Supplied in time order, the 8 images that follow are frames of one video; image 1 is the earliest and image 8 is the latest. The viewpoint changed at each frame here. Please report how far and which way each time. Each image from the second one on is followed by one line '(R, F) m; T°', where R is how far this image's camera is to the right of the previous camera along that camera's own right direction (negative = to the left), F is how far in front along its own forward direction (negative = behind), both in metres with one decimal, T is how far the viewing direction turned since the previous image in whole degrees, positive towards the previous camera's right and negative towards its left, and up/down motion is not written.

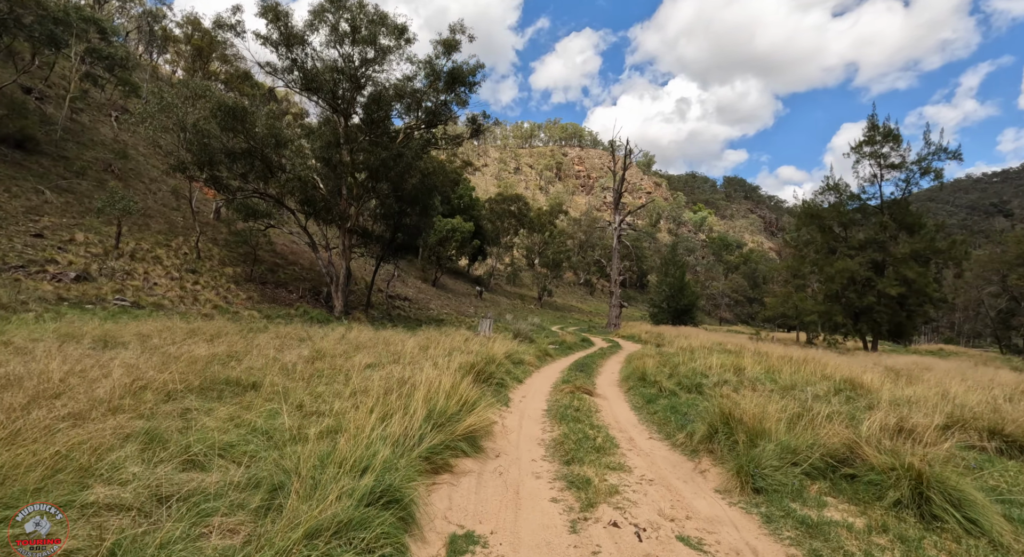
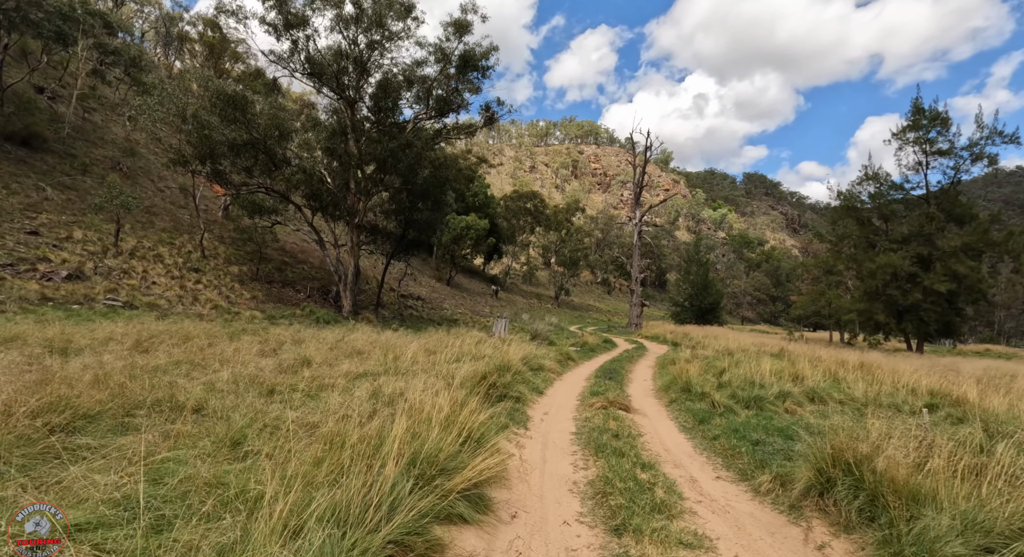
(0.0, +1.3) m; -2°
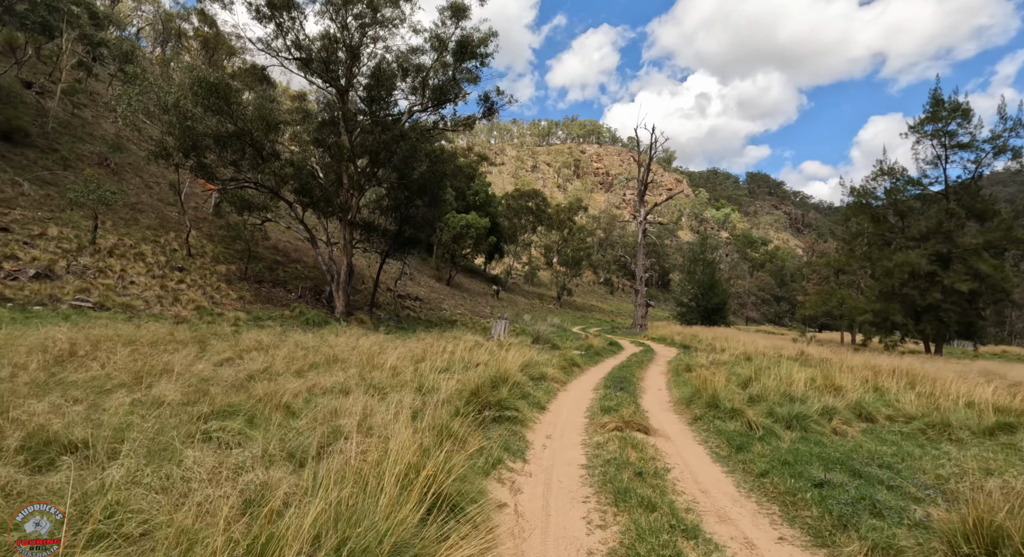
(+0.1, +1.0) m; 0°
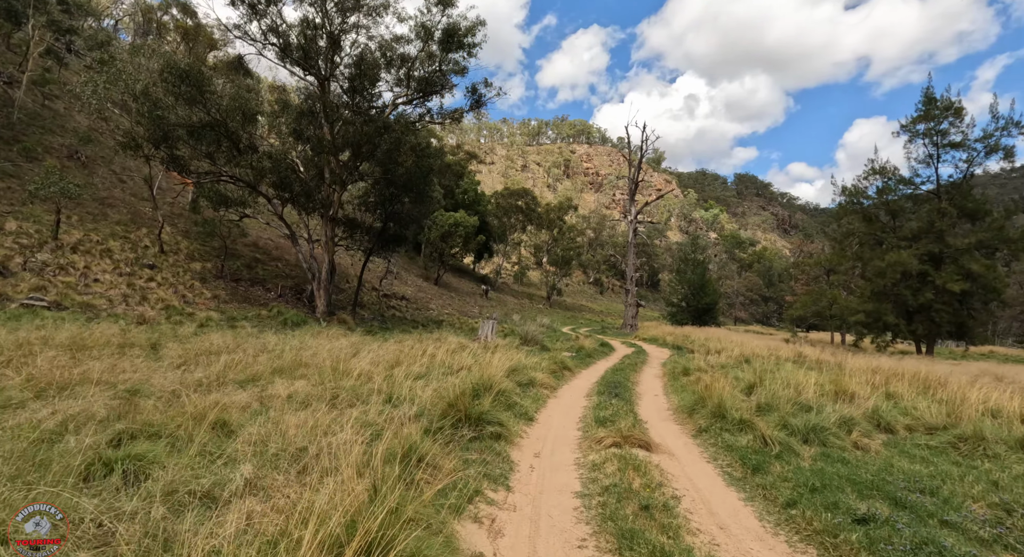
(+0.1, +0.7) m; +1°
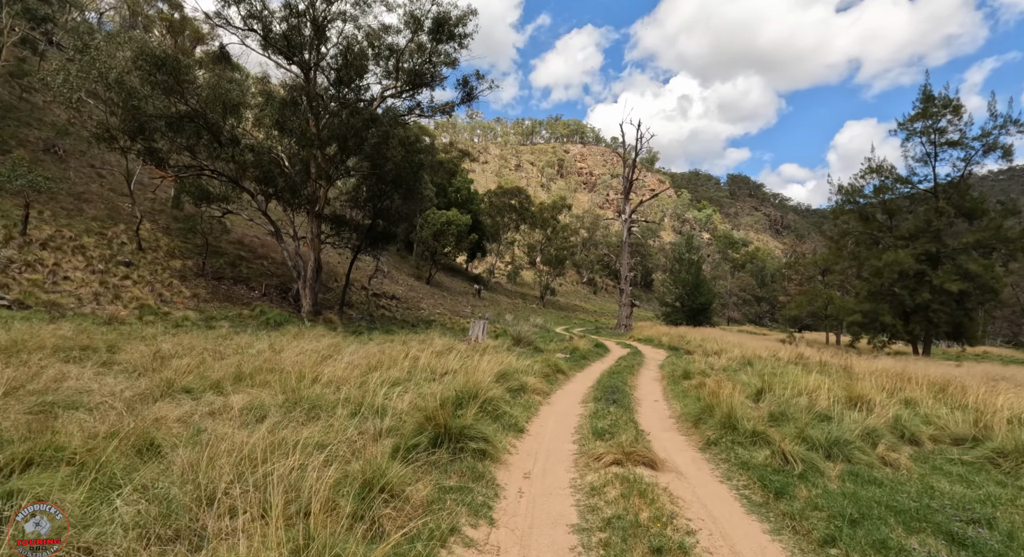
(+0.1, +0.6) m; +1°
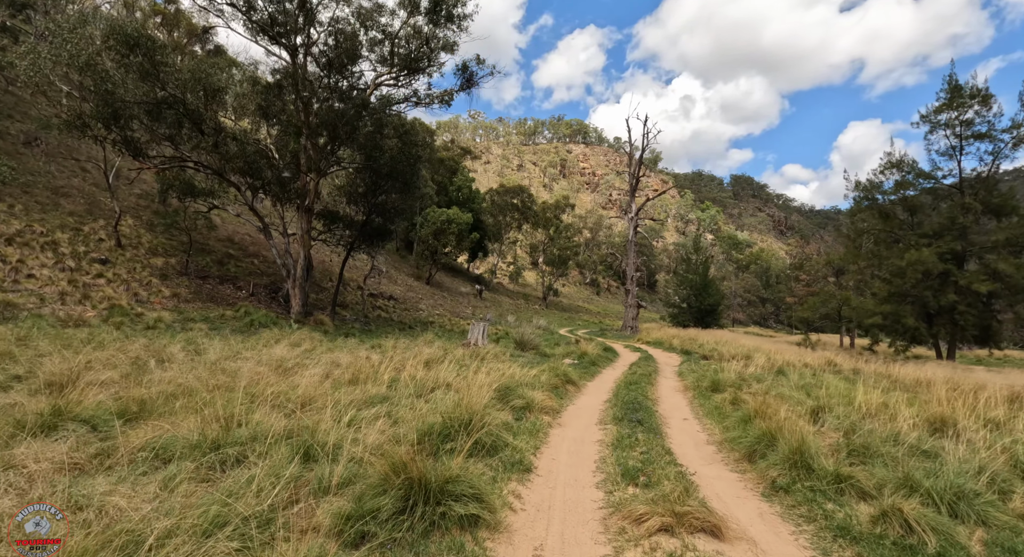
(0.0, +1.2) m; 0°
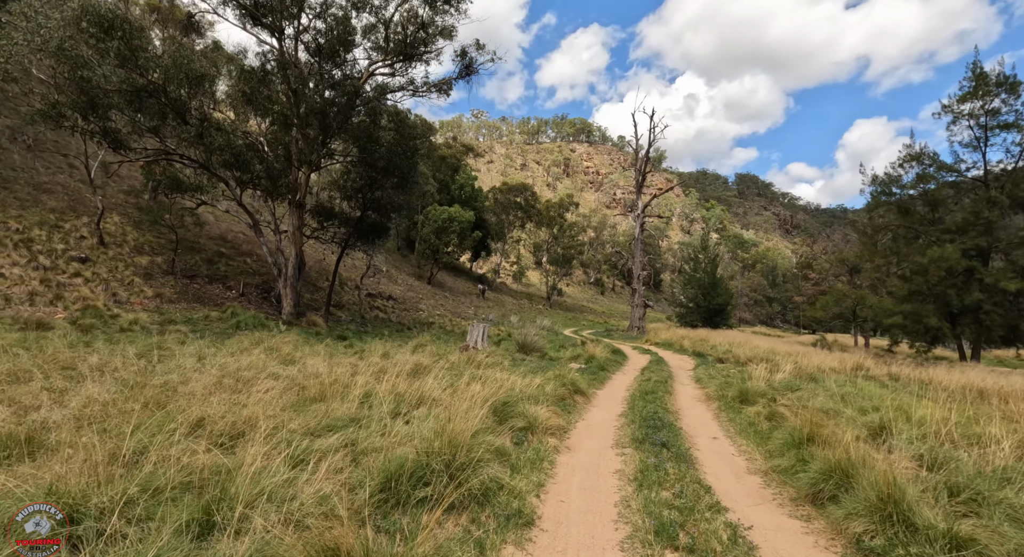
(0.0, +1.0) m; 0°
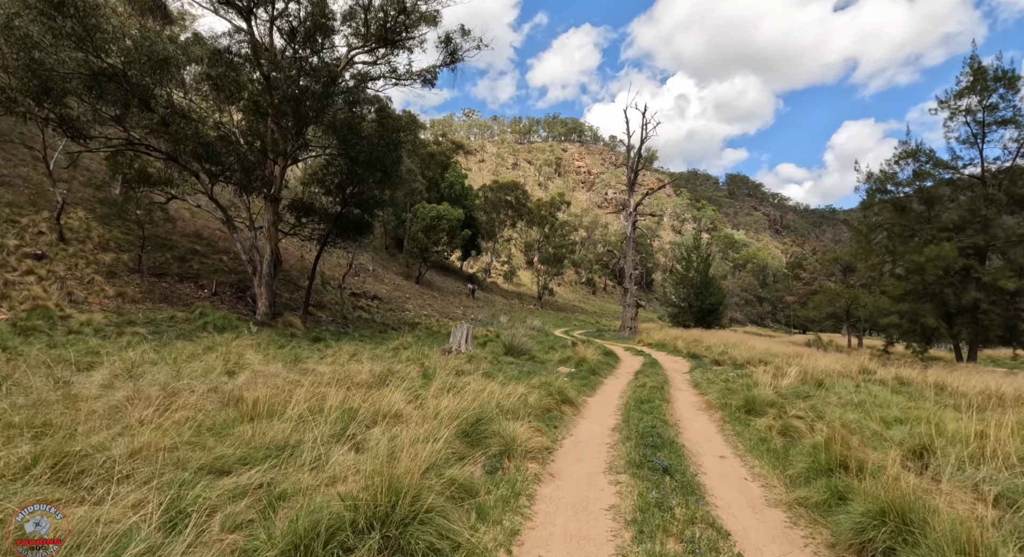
(+0.1, +0.8) m; +1°
